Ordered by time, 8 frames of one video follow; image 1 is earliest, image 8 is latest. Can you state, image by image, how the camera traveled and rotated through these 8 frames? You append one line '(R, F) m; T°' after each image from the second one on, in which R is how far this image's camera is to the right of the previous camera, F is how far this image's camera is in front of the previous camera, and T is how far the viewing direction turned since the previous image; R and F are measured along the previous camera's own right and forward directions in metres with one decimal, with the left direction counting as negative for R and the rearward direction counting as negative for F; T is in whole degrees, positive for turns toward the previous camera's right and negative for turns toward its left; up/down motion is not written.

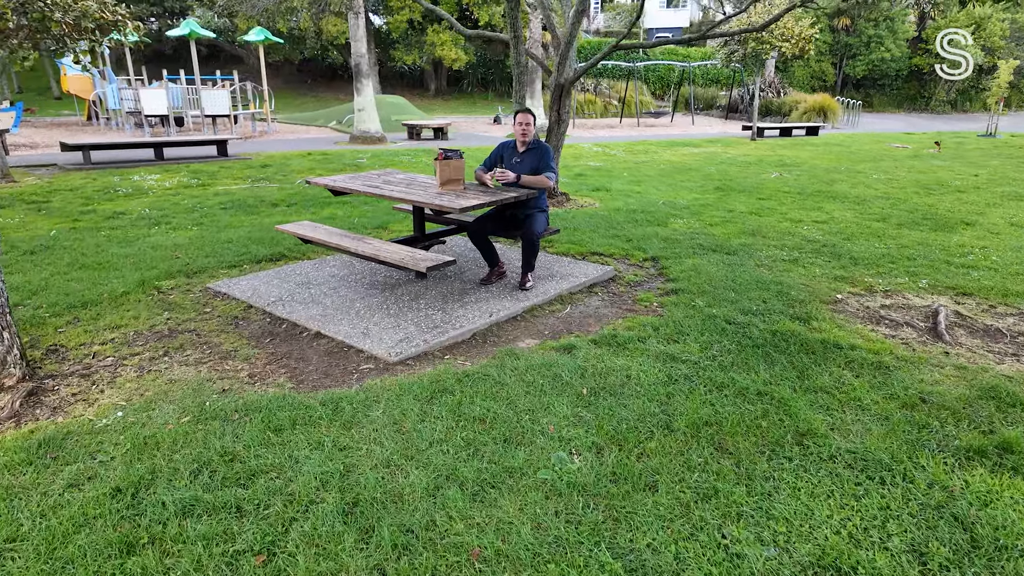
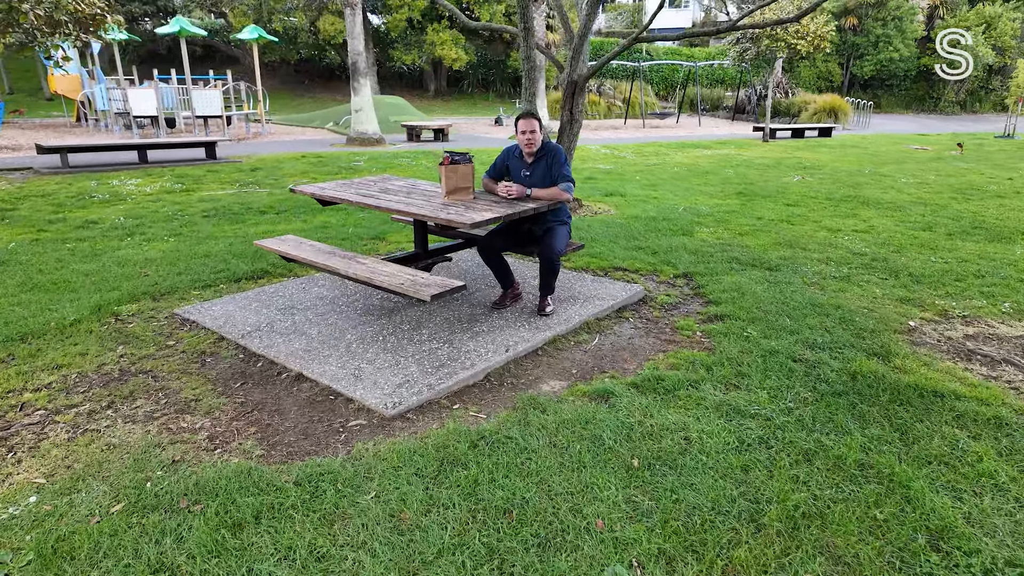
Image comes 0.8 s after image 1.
(-0.1, +0.7) m; 0°
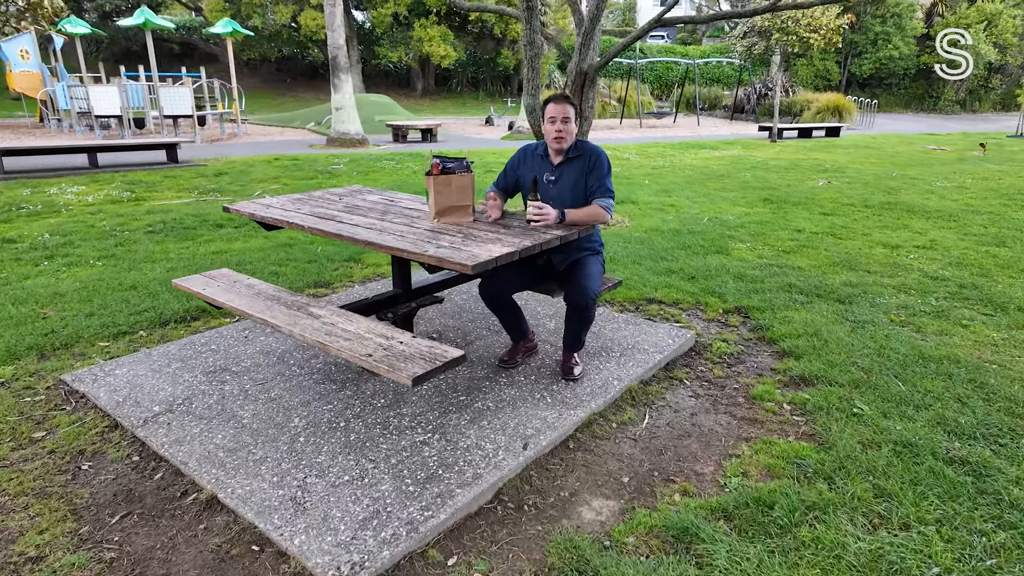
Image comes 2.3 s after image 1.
(-0.1, +1.1) m; +1°
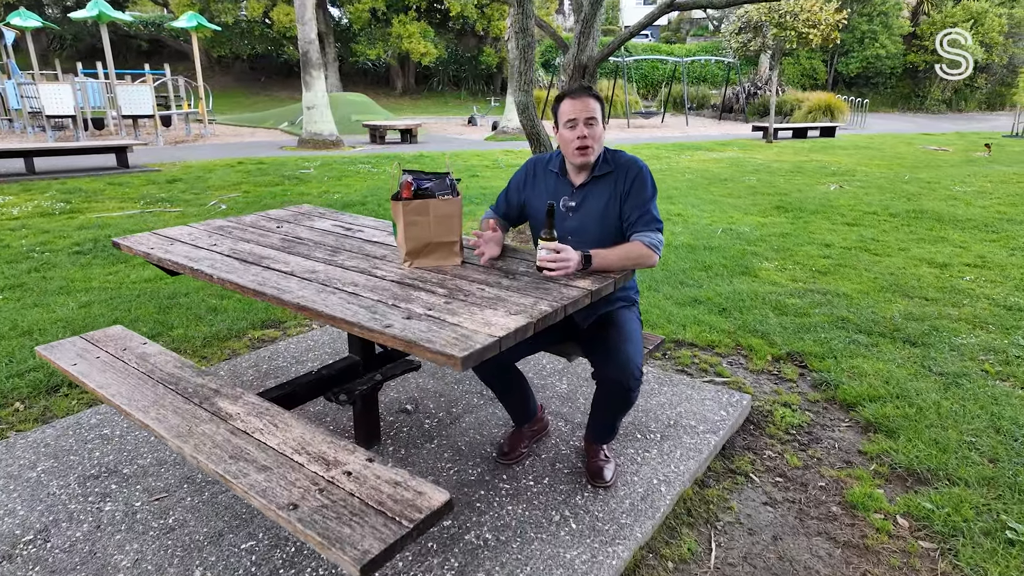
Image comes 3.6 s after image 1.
(-0.1, +0.9) m; +2°
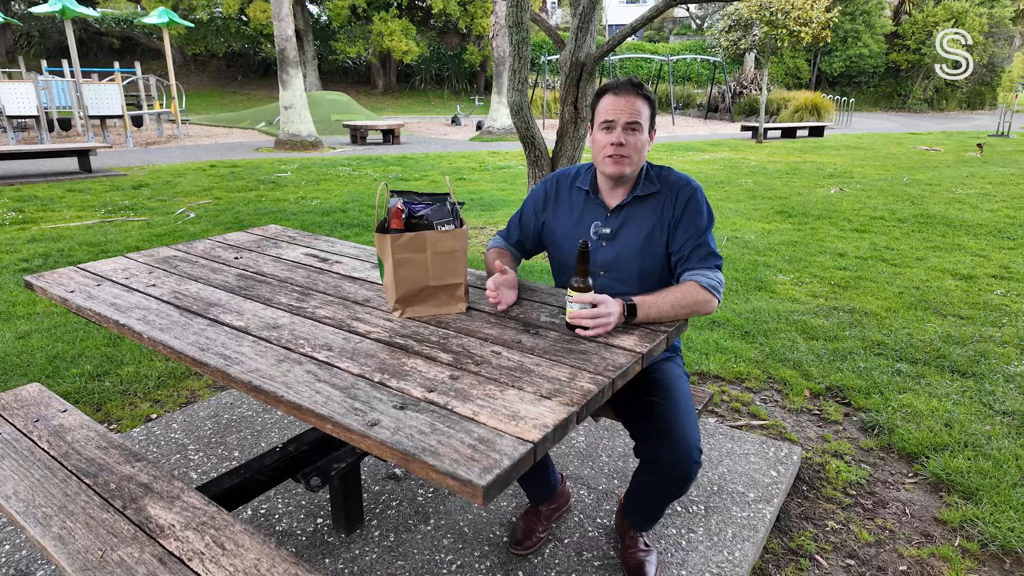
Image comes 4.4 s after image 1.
(-0.1, +0.4) m; +2°
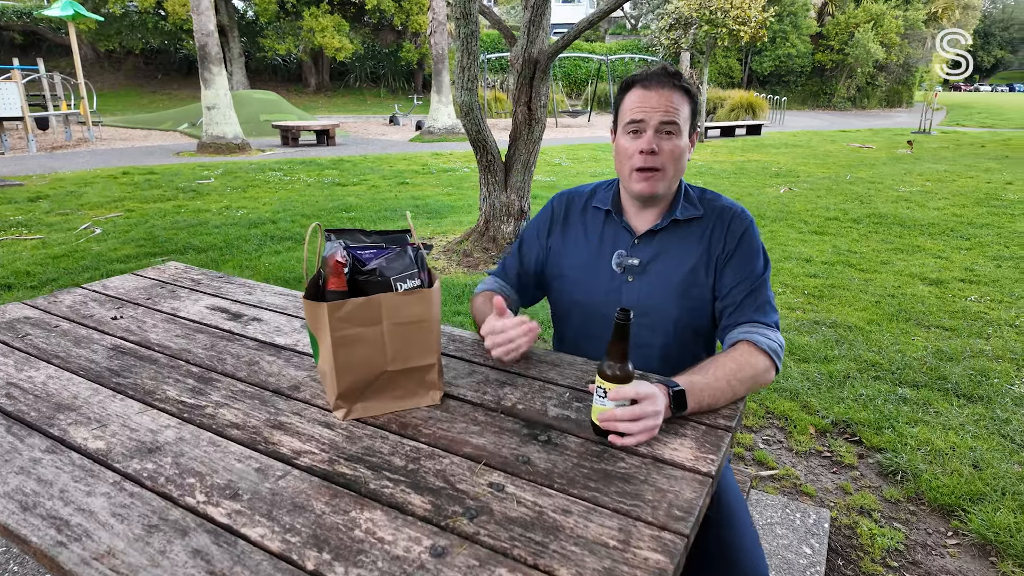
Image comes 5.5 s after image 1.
(-0.1, +0.5) m; +5°
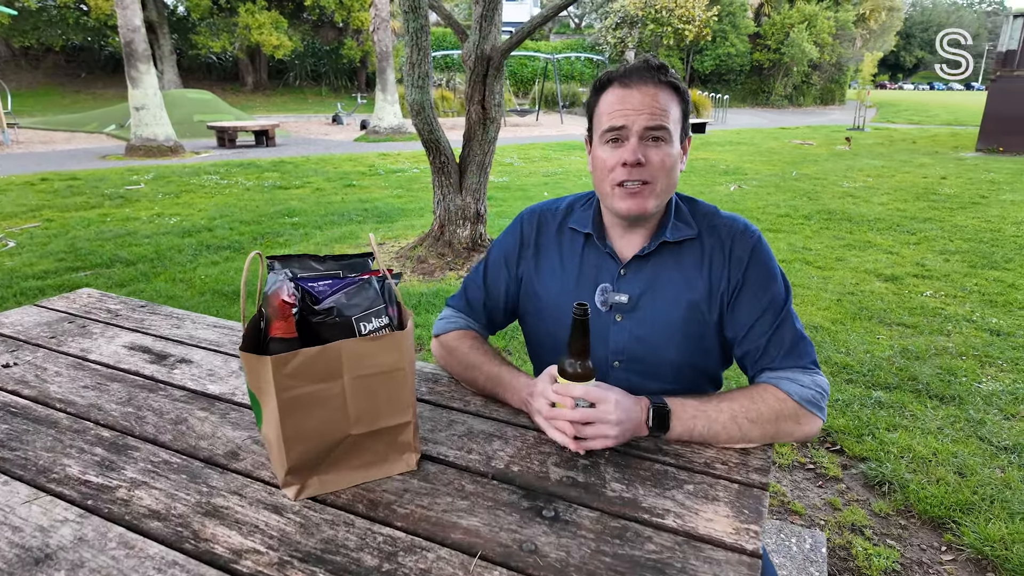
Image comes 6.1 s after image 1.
(-0.1, +0.2) m; +5°
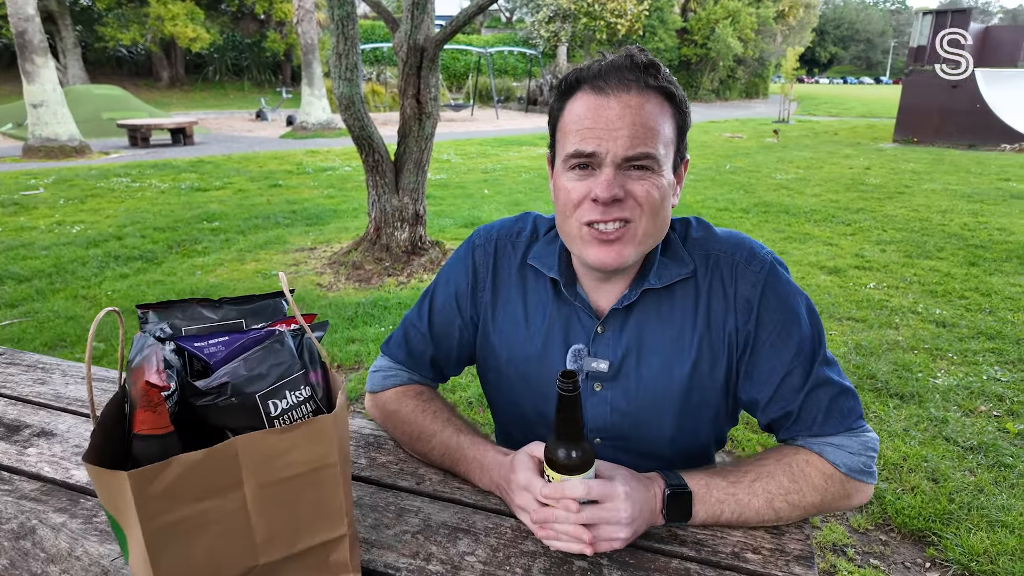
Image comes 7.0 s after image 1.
(0.0, +0.2) m; +6°
